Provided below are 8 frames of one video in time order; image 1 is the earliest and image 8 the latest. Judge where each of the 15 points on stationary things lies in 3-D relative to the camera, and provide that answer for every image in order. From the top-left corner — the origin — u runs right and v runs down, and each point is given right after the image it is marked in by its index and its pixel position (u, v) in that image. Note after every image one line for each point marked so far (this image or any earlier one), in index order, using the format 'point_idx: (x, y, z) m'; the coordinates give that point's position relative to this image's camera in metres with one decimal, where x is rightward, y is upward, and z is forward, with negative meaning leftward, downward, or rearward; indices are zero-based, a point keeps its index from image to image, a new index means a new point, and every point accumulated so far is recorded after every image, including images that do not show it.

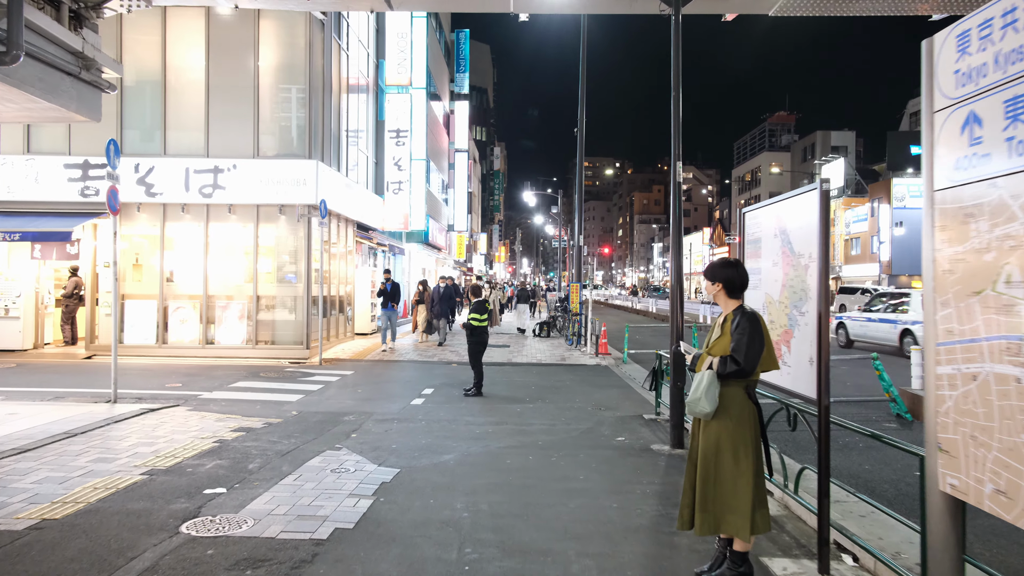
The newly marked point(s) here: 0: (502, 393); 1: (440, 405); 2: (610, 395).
0: (-0.2, -1.6, +10.0) m
1: (-1.0, -1.6, +9.0) m
2: (+1.4, -1.6, +9.8) m
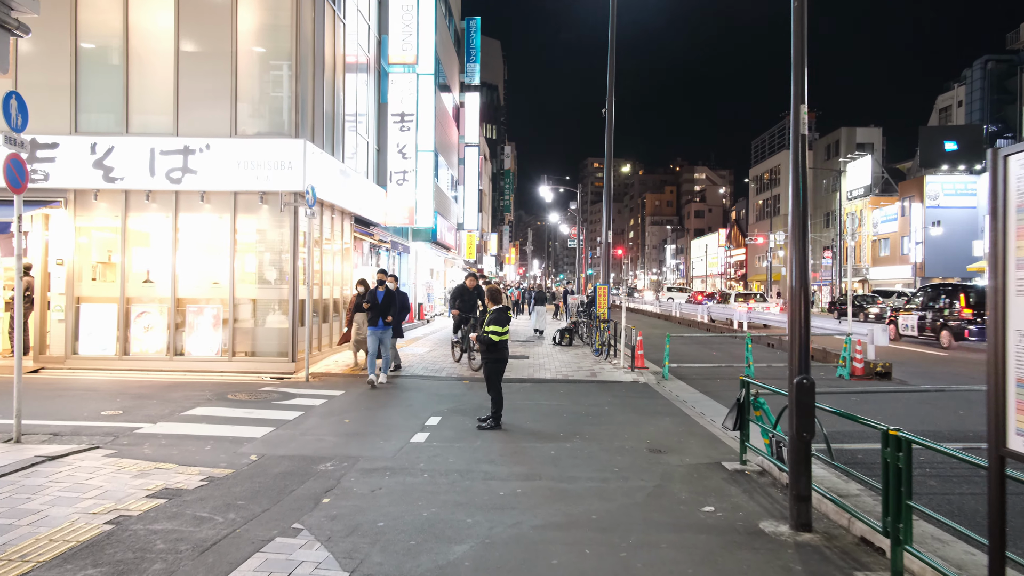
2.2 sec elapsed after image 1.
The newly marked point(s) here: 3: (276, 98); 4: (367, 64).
0: (+0.2, -1.6, +7.9) m
1: (-0.7, -1.6, +6.9) m
2: (+1.8, -1.6, +7.6) m
3: (-4.2, +3.4, +12.2) m
4: (-3.8, +5.9, +17.6) m
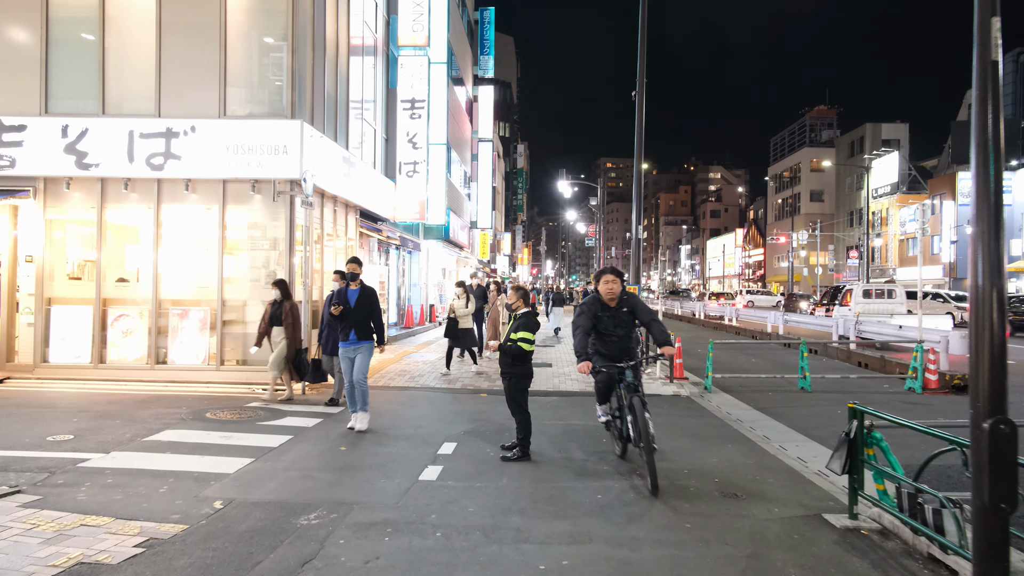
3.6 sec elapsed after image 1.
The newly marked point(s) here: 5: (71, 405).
0: (+0.5, -1.6, +6.5) m
1: (-0.4, -1.6, +5.5) m
2: (+2.1, -1.6, +6.2) m
3: (-3.9, +3.4, +10.9) m
4: (-3.4, +5.9, +16.3) m
5: (-5.4, -1.4, +8.2) m
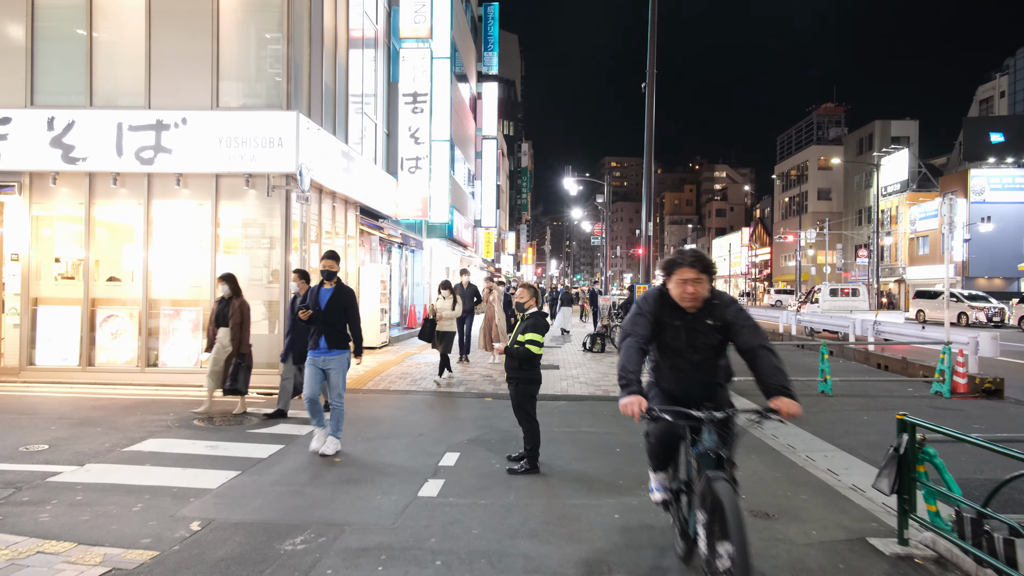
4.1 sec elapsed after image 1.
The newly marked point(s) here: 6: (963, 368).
0: (+0.5, -1.6, +6.0) m
1: (-0.3, -1.6, +5.0) m
2: (+2.1, -1.6, +5.7) m
3: (-3.8, +3.4, +10.4) m
4: (-3.3, +5.9, +15.8) m
5: (-5.4, -1.4, +7.8) m
6: (+6.6, -1.2, +9.8) m
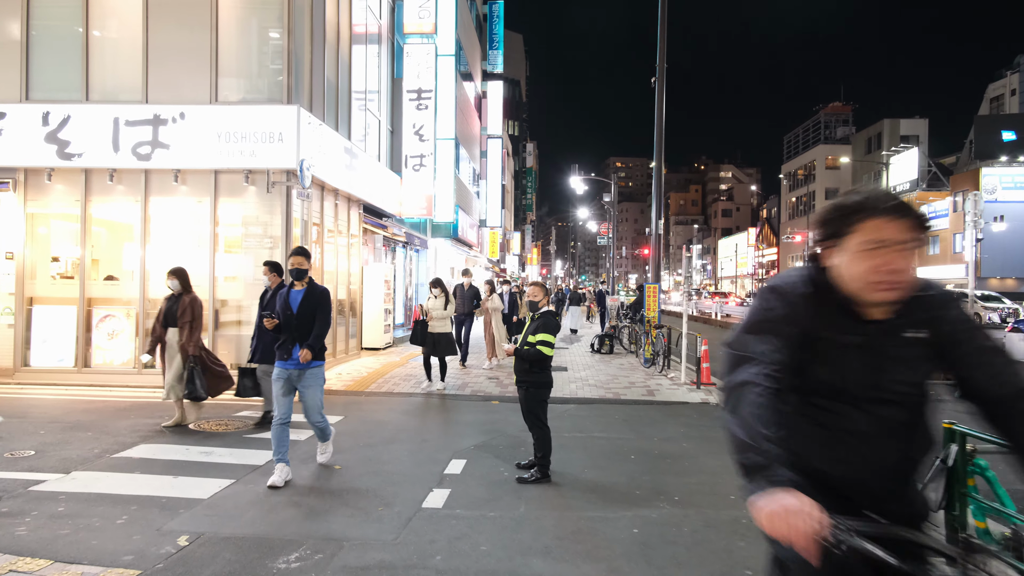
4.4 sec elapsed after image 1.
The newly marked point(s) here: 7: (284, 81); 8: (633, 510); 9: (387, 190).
0: (+0.6, -1.6, +5.7) m
1: (-0.3, -1.6, +4.7) m
2: (+2.2, -1.6, +5.4) m
3: (-3.7, +3.4, +10.1) m
4: (-3.1, +5.9, +15.5) m
5: (-5.3, -1.4, +7.5) m
6: (+6.7, -1.2, +9.4) m
7: (-3.4, +3.1, +10.0) m
8: (+0.9, -1.6, +4.8) m
9: (-2.8, +2.2, +15.0) m
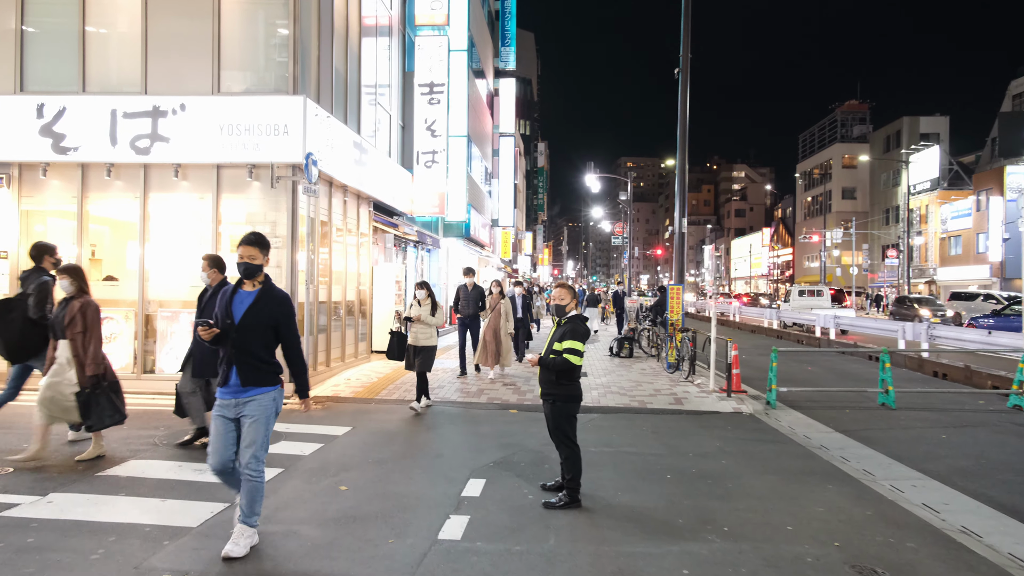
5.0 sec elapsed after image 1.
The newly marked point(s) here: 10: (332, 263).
0: (+0.8, -1.6, +5.1) m
1: (-0.1, -1.6, +4.1) m
2: (+2.4, -1.6, +4.7) m
3: (-3.4, +3.4, +9.6) m
4: (-2.7, +5.9, +15.0) m
5: (-5.0, -1.4, +7.0) m
6: (+7.0, -1.2, +8.7) m
7: (-3.2, +3.1, +9.5) m
8: (+1.0, -1.6, +4.2) m
9: (-2.5, +2.2, +14.5) m
10: (-3.0, +0.4, +11.1) m
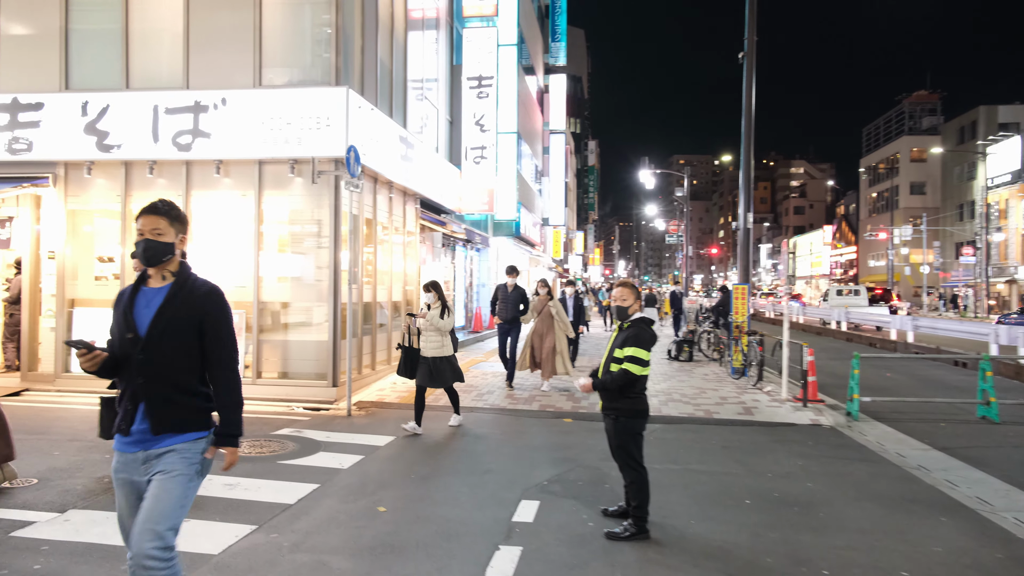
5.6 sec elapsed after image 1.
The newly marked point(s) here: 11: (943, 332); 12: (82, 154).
0: (+1.2, -1.6, +4.4) m
1: (+0.2, -1.6, +3.5) m
2: (+2.7, -1.6, +4.0) m
3: (-2.7, +3.4, +9.2) m
4: (-1.6, +5.9, +14.5) m
5: (-4.5, -1.4, +6.7) m
6: (+7.6, -1.2, +7.6) m
7: (-2.4, +3.1, +9.1) m
8: (+1.4, -1.6, +3.5) m
9: (-1.4, +2.2, +14.0) m
10: (-2.2, +0.4, +10.7) m
11: (+10.5, -1.1, +16.3) m
12: (-5.9, +1.8, +9.1) m
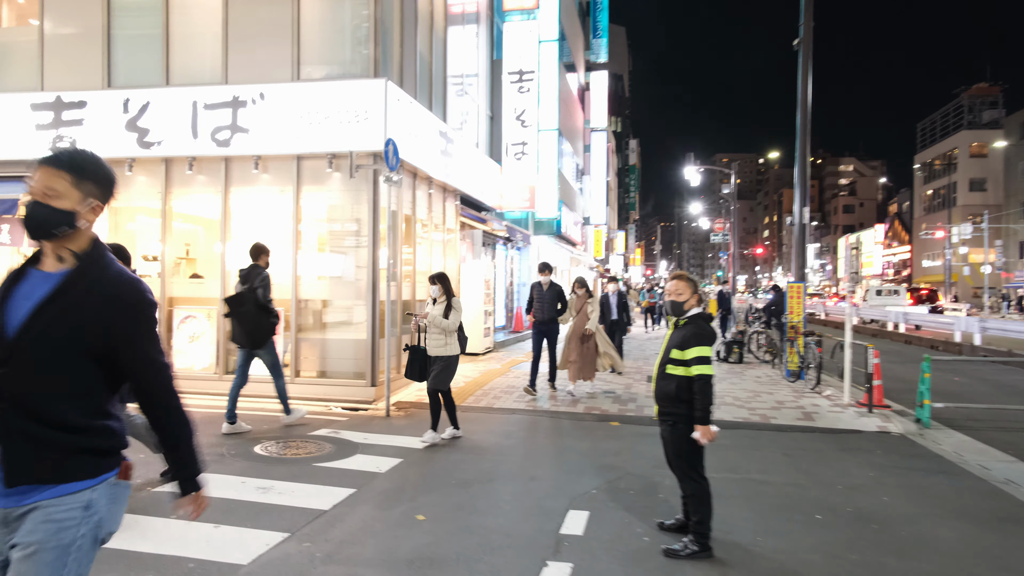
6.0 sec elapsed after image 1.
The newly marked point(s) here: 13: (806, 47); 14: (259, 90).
0: (+1.5, -1.6, +4.0) m
1: (+0.5, -1.5, +3.1) m
2: (+3.0, -1.6, +3.4) m
3: (-2.1, +3.4, +9.0) m
4: (-0.7, +5.9, +14.3) m
5: (-4.1, -1.4, +6.6) m
6: (+8.1, -1.1, +6.8) m
7: (-1.9, +3.1, +8.9) m
8: (+1.6, -1.5, +3.1) m
9: (-0.5, +2.2, +13.8) m
10: (-1.5, +0.4, +10.5) m
11: (+11.5, -1.1, +15.3) m
12: (-5.3, +1.9, +9.1) m
13: (+5.1, +4.2, +11.5) m
14: (-3.3, +2.6, +8.8) m
